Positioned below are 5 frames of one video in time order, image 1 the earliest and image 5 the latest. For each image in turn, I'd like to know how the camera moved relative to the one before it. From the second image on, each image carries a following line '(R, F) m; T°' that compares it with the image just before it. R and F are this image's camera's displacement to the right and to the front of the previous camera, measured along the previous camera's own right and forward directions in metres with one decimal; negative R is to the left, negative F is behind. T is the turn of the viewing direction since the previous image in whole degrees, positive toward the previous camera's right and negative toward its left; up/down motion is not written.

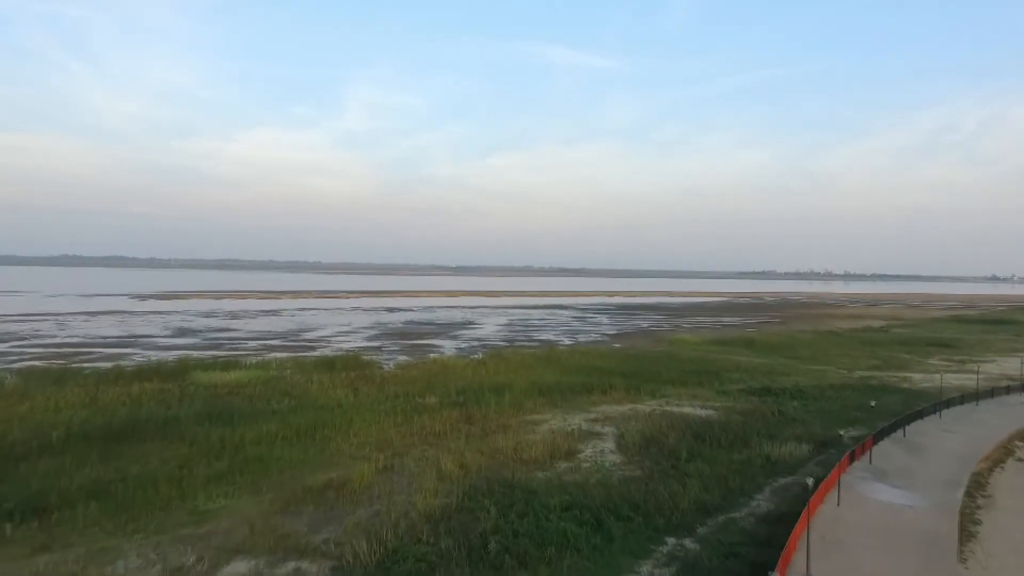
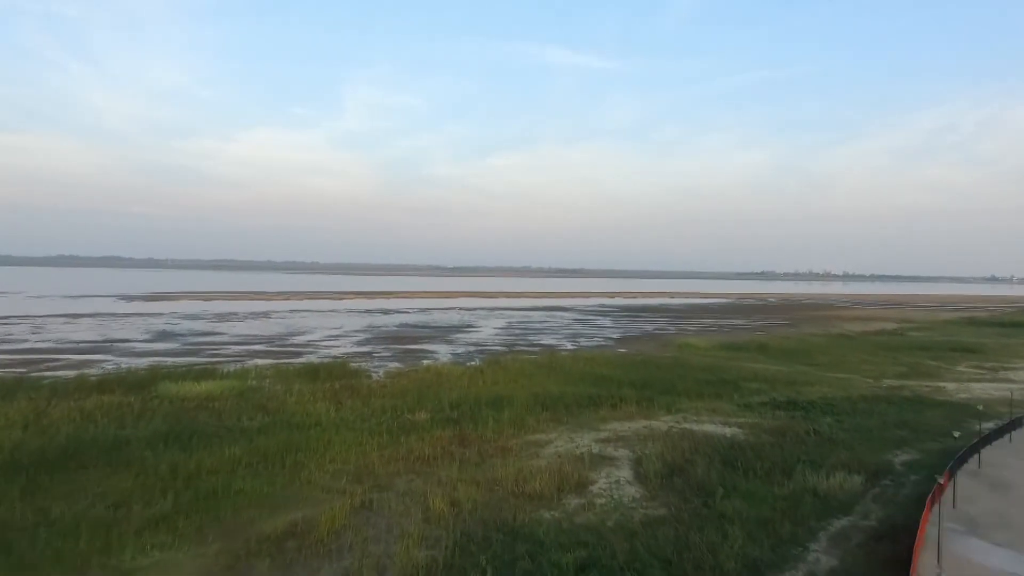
(0.0, +1.7) m; 0°
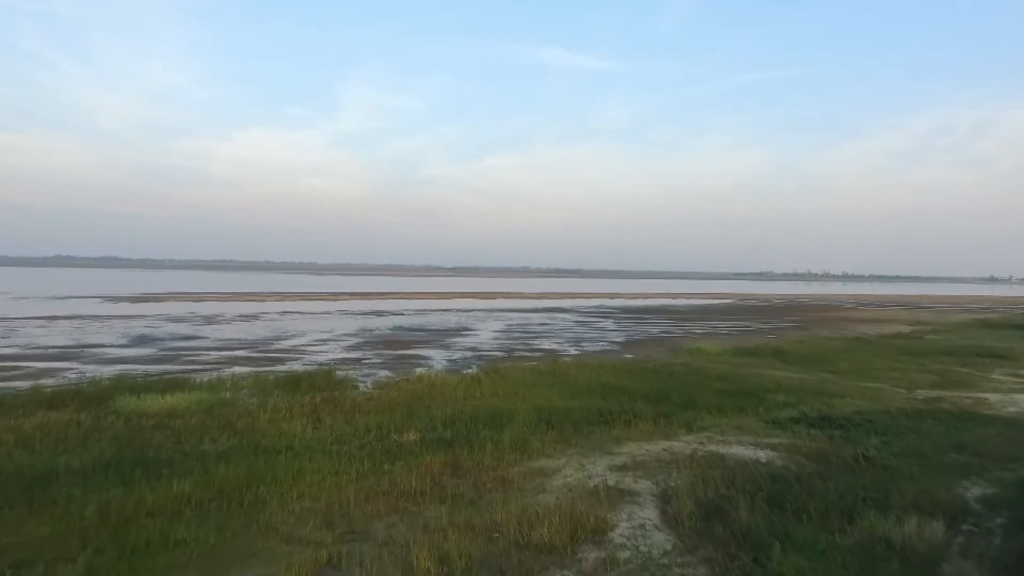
(-0.1, +1.8) m; 0°
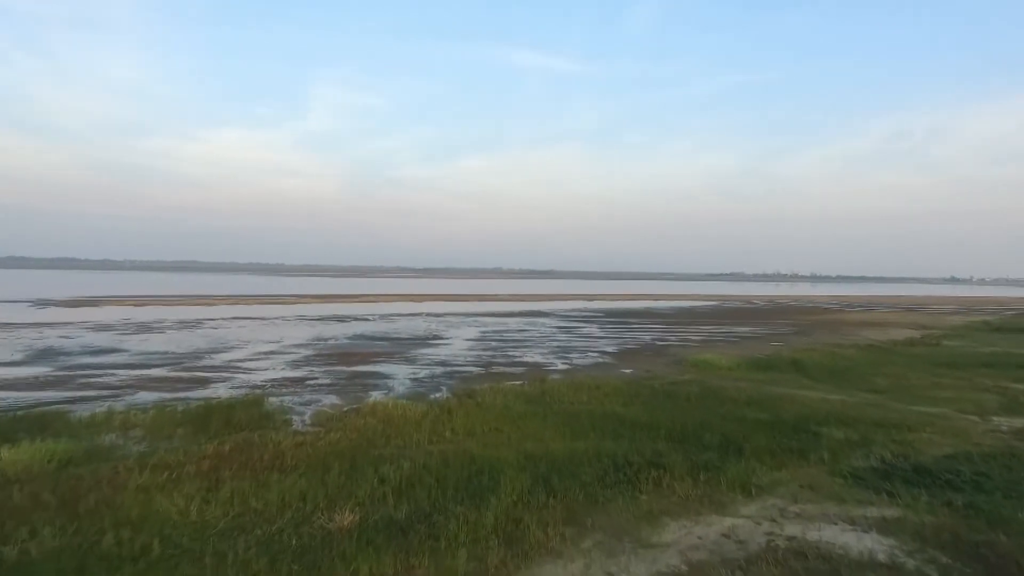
(-0.2, +4.2) m; +3°
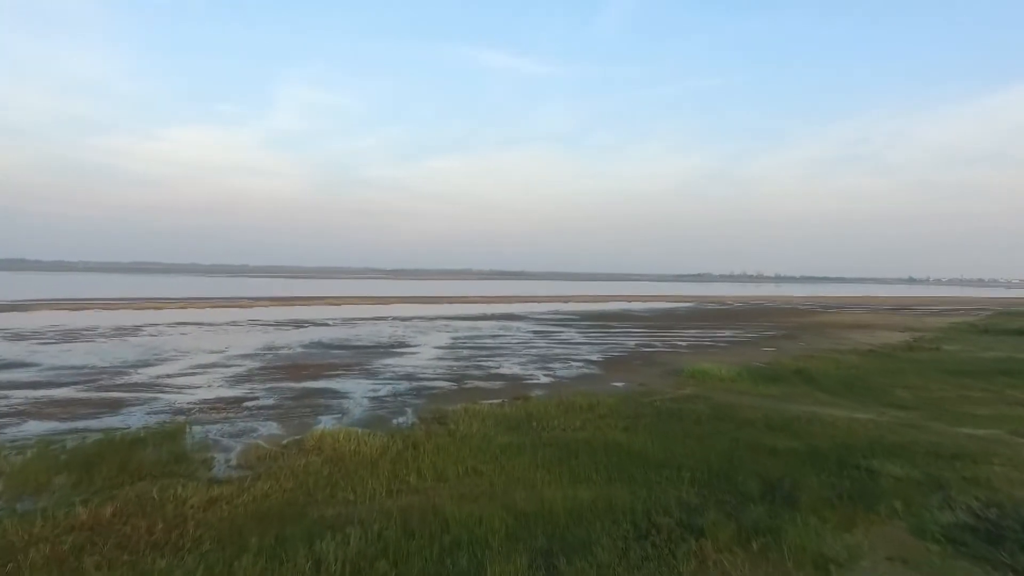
(-0.2, +2.9) m; +3°
